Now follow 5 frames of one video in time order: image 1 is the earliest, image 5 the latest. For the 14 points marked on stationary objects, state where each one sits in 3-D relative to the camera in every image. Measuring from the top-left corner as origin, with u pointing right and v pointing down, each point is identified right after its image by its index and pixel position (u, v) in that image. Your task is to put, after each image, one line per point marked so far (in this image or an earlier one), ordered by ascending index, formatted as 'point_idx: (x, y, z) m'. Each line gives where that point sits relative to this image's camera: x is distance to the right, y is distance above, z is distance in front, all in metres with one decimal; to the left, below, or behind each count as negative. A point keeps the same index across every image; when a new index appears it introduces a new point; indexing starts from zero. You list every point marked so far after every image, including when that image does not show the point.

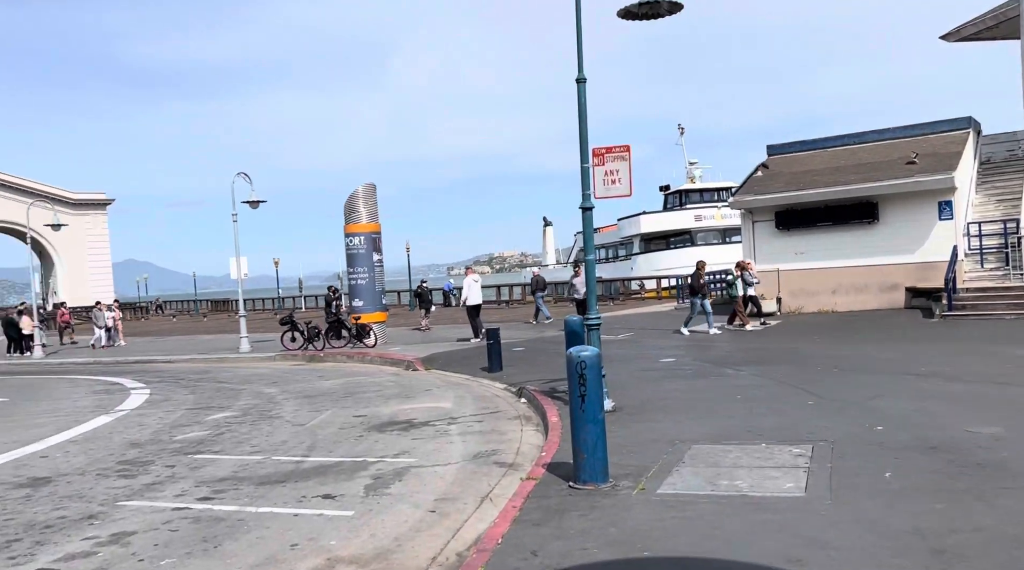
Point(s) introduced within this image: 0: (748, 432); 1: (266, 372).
0: (+2.3, -1.4, +7.8) m
1: (-5.5, -2.0, +18.3) m
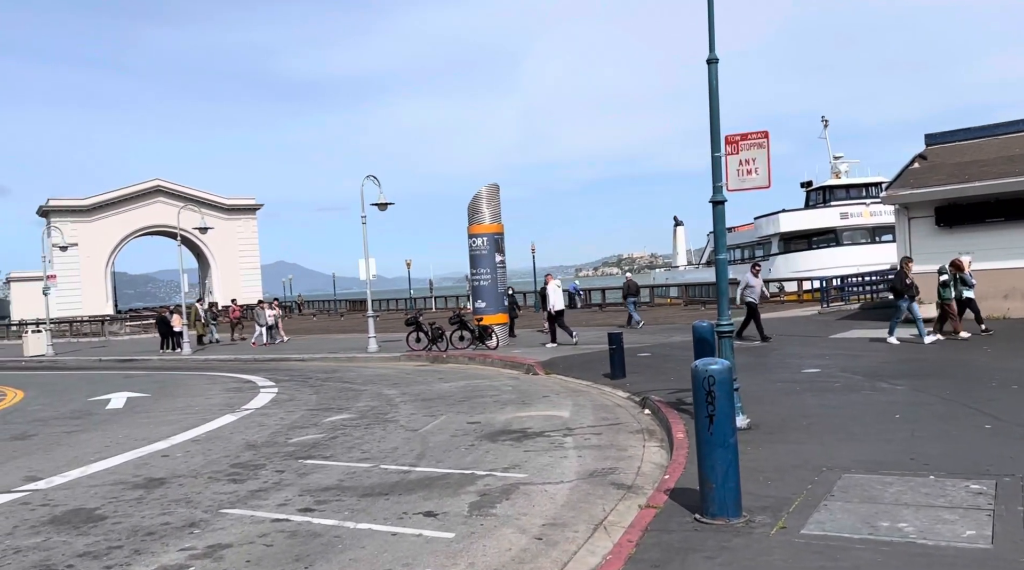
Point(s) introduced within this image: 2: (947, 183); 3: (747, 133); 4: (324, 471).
0: (+3.3, -1.4, +6.7) m
1: (-2.7, -2.0, +18.3) m
2: (+9.8, +2.3, +18.4) m
3: (+2.5, +1.6, +8.7) m
4: (-1.9, -1.9, +8.1) m
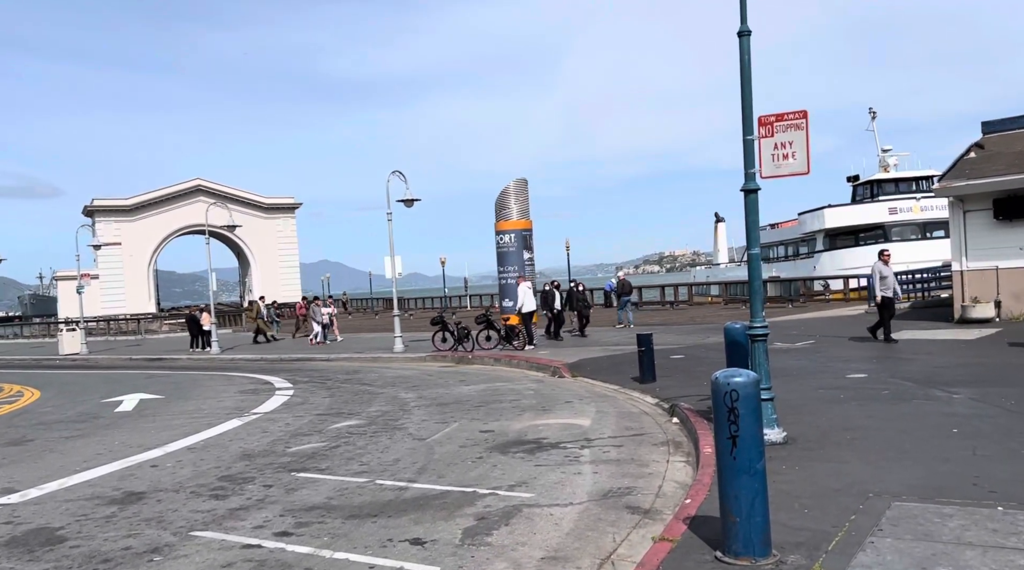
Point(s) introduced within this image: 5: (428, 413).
0: (+3.3, -1.4, +5.8) m
1: (-2.1, -1.9, +17.7) m
2: (+10.4, +2.3, +17.1) m
3: (+2.6, +1.6, +7.8) m
4: (-1.8, -1.8, +7.5) m
5: (-1.2, -1.8, +11.6) m
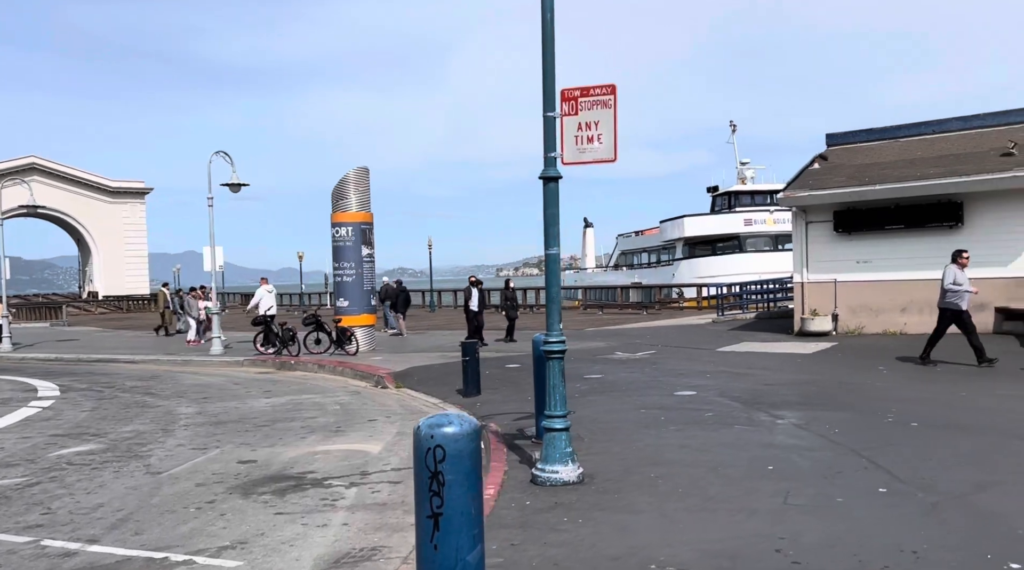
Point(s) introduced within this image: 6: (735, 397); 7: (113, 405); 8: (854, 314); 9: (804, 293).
0: (+1.5, -1.5, +4.6) m
1: (-5.6, -1.8, +15.5) m
2: (+6.9, +2.1, +16.9) m
3: (+0.6, +1.6, +6.5) m
4: (-3.8, -1.8, +5.5) m
5: (-3.8, -1.8, +9.7) m
6: (+2.8, -1.4, +10.2) m
7: (-6.0, -1.8, +12.3) m
8: (+7.2, -0.6, +17.1) m
9: (+6.4, -0.2, +17.7) m
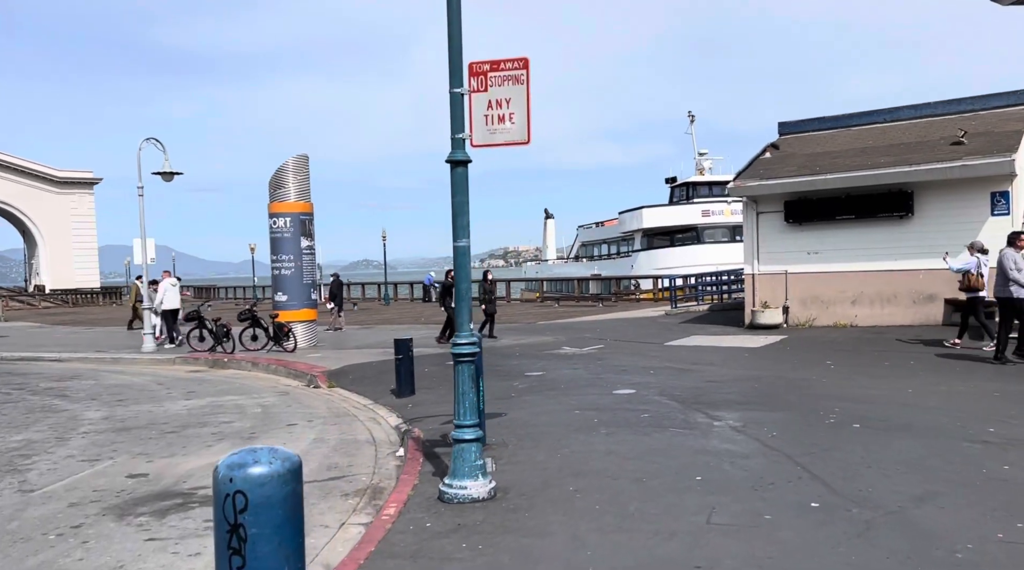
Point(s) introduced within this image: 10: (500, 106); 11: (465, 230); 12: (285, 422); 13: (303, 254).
0: (+0.9, -1.5, +4.0) m
1: (-6.7, -1.7, +14.7) m
2: (+5.8, +2.2, +16.5) m
3: (-0.1, +1.6, +5.9) m
4: (-4.4, -1.8, +4.7) m
5: (-4.6, -1.7, +8.9) m
6: (+1.9, -1.3, +9.7) m
7: (-7.0, -1.7, +11.4) m
8: (+6.0, -0.4, +16.8) m
9: (+5.2, 0.0, +17.3) m
10: (-0.1, +1.3, +5.9) m
11: (-0.3, +0.4, +5.9) m
12: (-2.9, -1.7, +10.3) m
13: (-5.0, +0.7, +19.5) m
